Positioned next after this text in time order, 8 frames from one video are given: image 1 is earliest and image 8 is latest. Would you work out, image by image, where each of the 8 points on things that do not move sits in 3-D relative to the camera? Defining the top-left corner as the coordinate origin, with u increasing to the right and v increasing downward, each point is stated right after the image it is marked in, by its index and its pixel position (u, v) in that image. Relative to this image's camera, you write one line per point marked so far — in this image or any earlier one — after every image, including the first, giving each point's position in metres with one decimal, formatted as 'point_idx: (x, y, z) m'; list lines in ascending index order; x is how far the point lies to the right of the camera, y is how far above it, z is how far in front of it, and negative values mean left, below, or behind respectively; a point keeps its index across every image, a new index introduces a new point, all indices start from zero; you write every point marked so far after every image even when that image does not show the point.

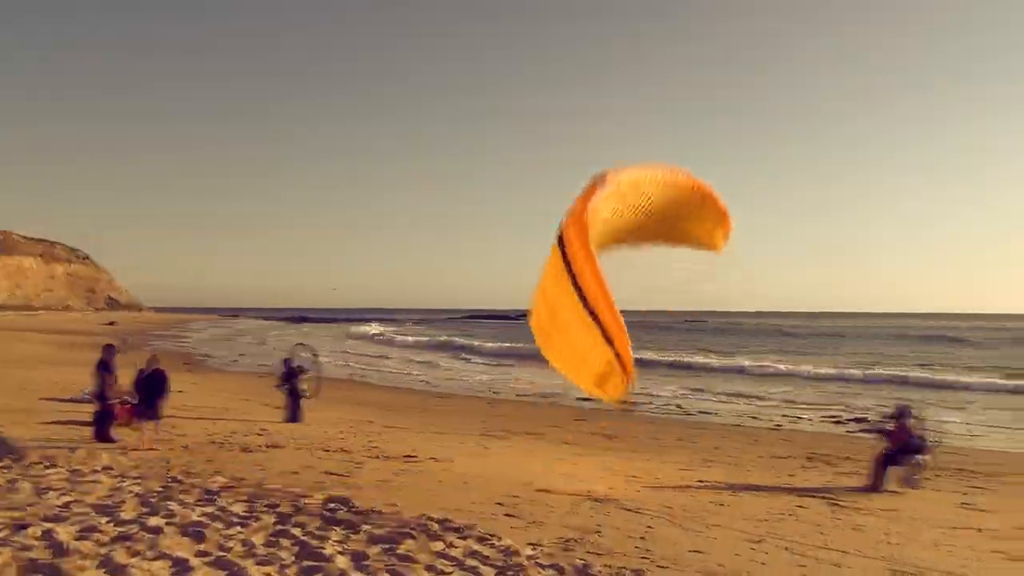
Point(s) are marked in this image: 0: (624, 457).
0: (+1.7, -2.6, +11.4) m
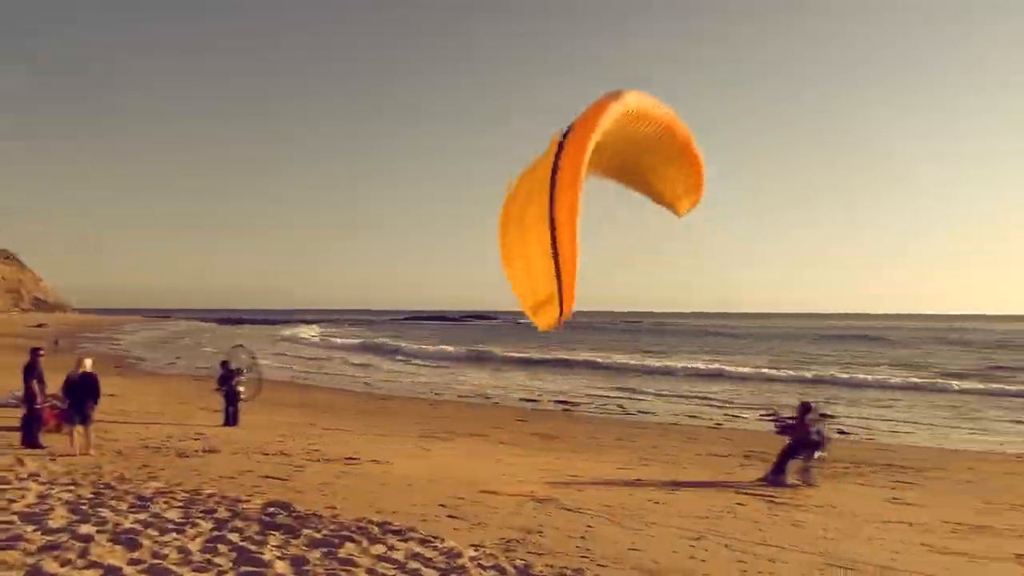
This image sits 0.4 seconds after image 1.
0: (+0.8, -2.6, +11.5) m
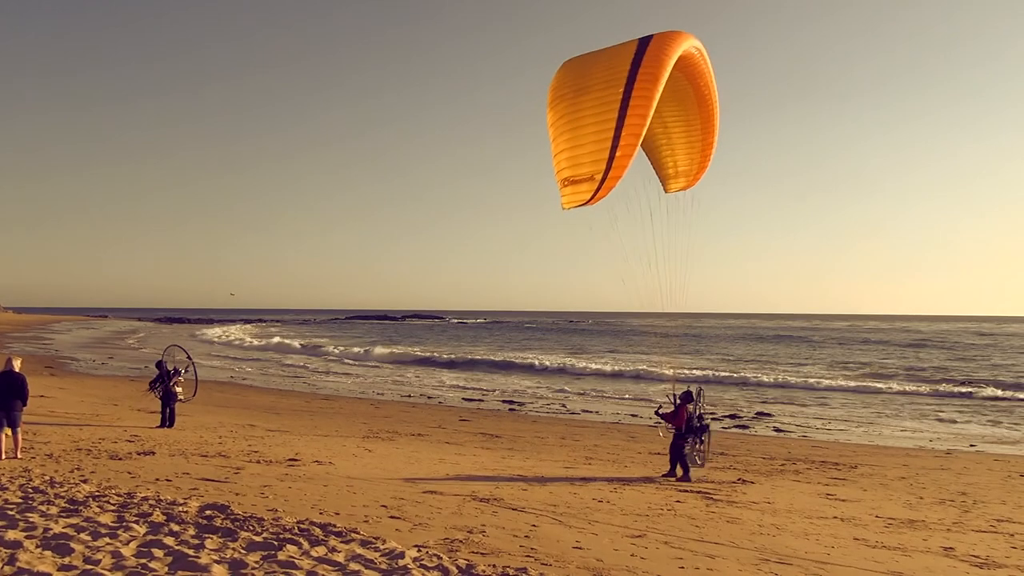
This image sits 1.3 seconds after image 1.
0: (-0.1, -2.6, +11.5) m
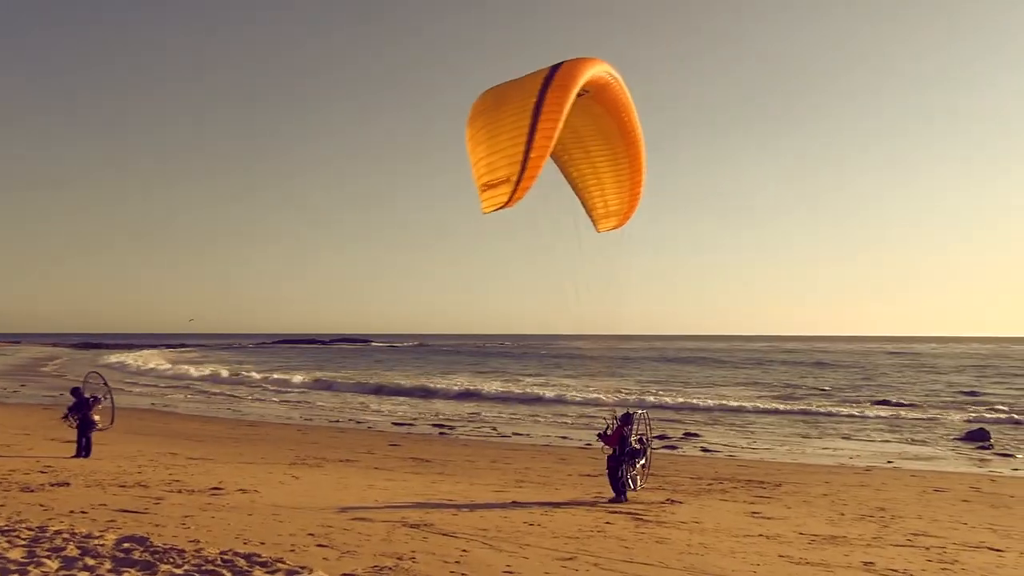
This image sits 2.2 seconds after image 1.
0: (-1.1, -2.9, +11.3) m
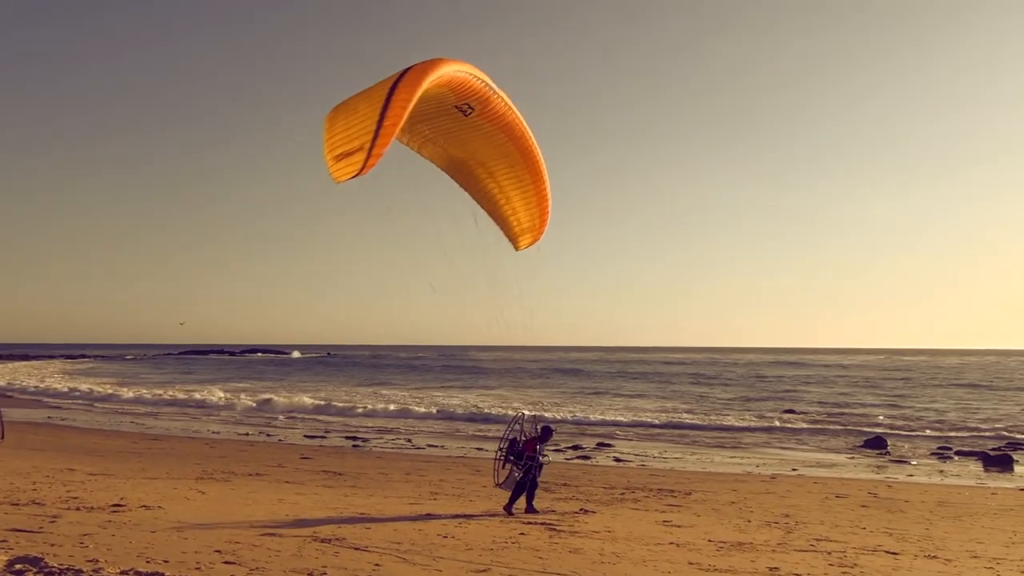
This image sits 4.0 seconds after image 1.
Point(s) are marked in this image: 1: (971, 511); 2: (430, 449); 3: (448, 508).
0: (-2.4, -3.1, +11.2) m
1: (+6.7, -3.2, +10.8) m
2: (-1.4, -2.8, +13.1) m
3: (-0.9, -3.2, +11.1) m
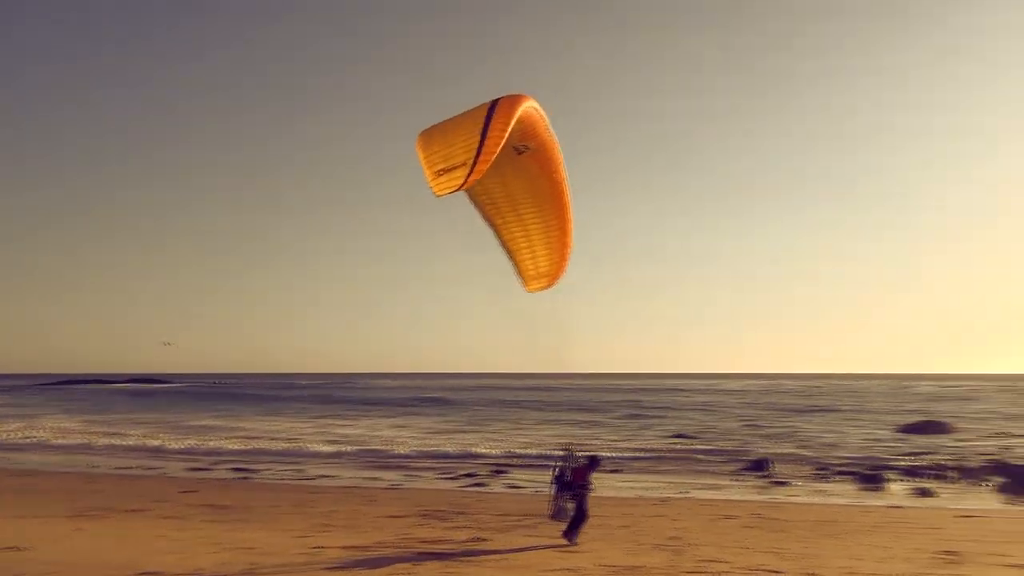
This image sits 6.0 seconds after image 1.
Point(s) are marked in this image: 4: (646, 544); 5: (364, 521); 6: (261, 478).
0: (-4.0, -3.5, +10.9) m
1: (+5.1, -3.6, +11.3) m
2: (-3.2, -3.2, +12.8) m
3: (-2.5, -3.6, +10.9) m
4: (+1.9, -3.8, +11.1) m
5: (-2.2, -3.5, +11.3) m
6: (-4.1, -3.2, +12.7) m
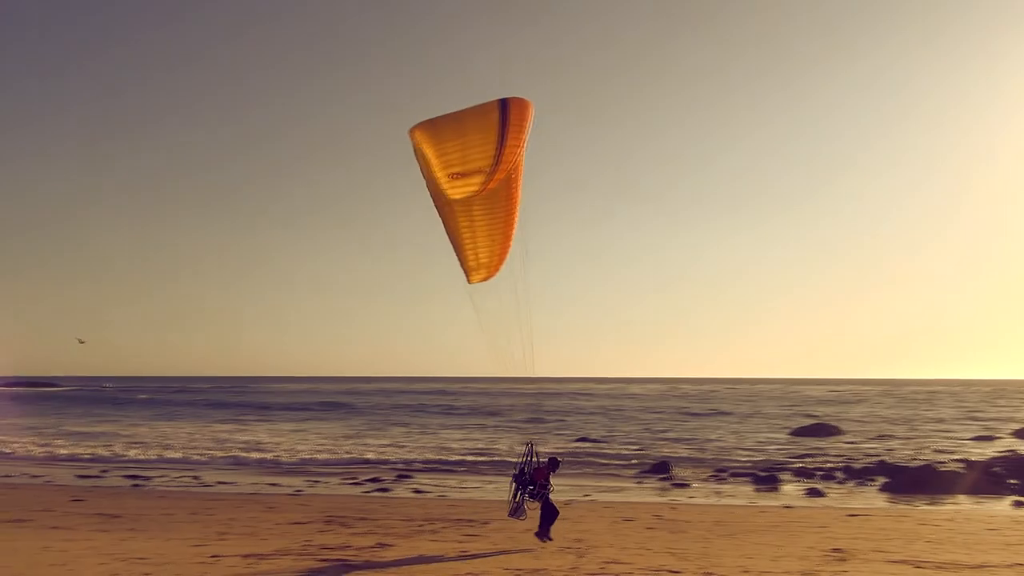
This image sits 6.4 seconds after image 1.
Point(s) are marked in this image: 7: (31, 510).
0: (-5.4, -3.5, +10.5) m
1: (+3.6, -3.8, +11.7) m
2: (-4.7, -3.3, +12.5) m
3: (-3.9, -3.7, +10.6) m
4: (+0.5, -3.9, +11.3) m
5: (-3.7, -3.5, +11.1) m
6: (-5.7, -3.2, +12.3) m
7: (-7.0, -3.2, +11.0) m
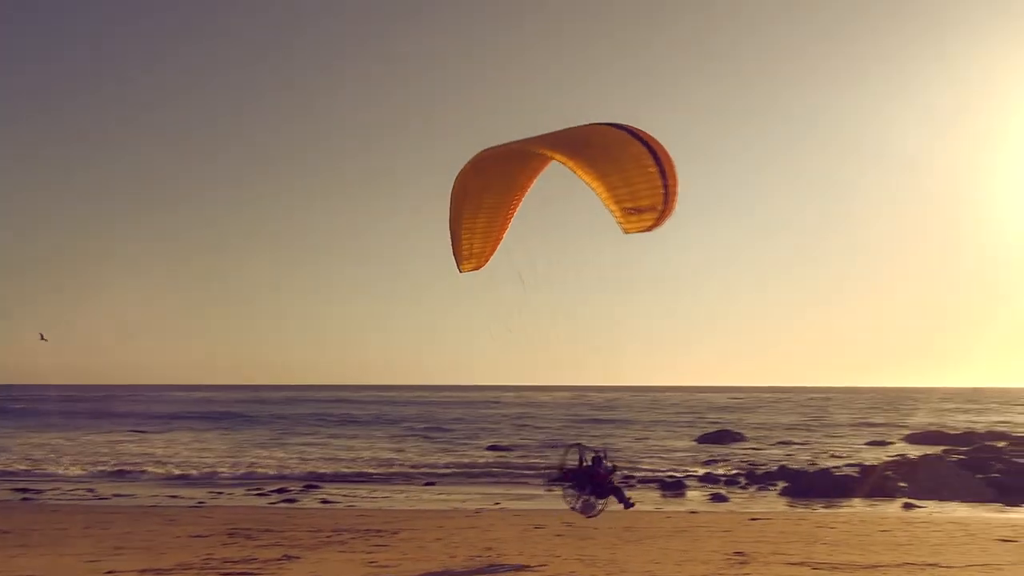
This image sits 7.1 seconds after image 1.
0: (-6.7, -3.6, +10.1) m
1: (+2.2, -3.9, +12.0) m
2: (-6.2, -3.4, +12.1) m
3: (-5.2, -3.8, +10.3) m
4: (-0.9, -4.0, +11.3) m
5: (-5.0, -3.7, +10.8) m
6: (-7.1, -3.3, +11.9) m
7: (-8.3, -3.3, +10.5) m
